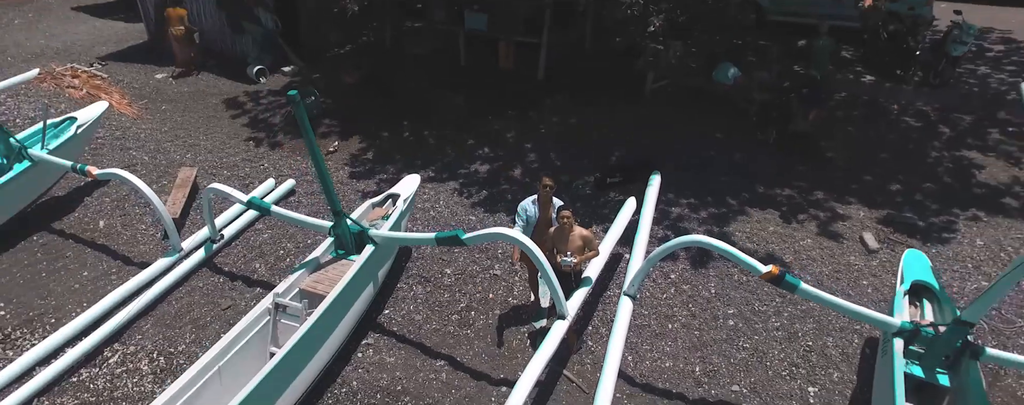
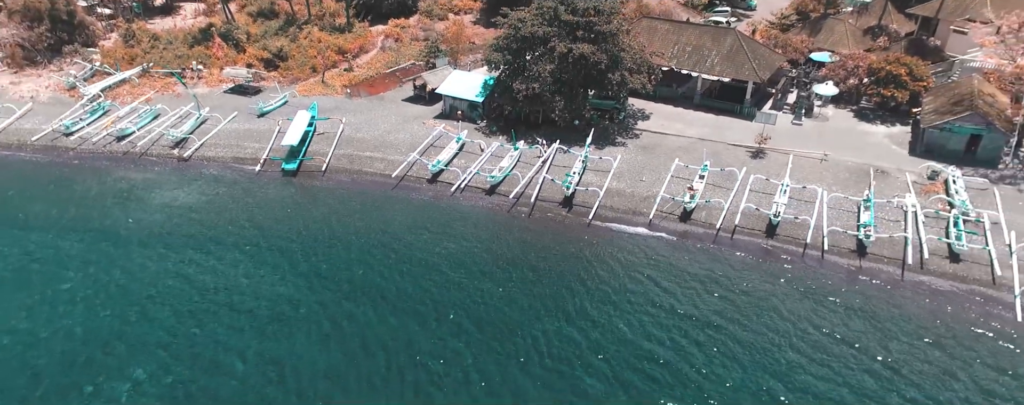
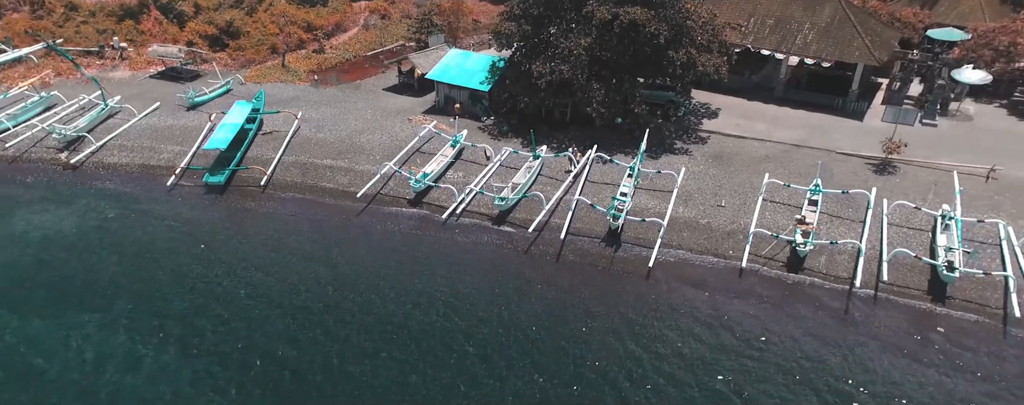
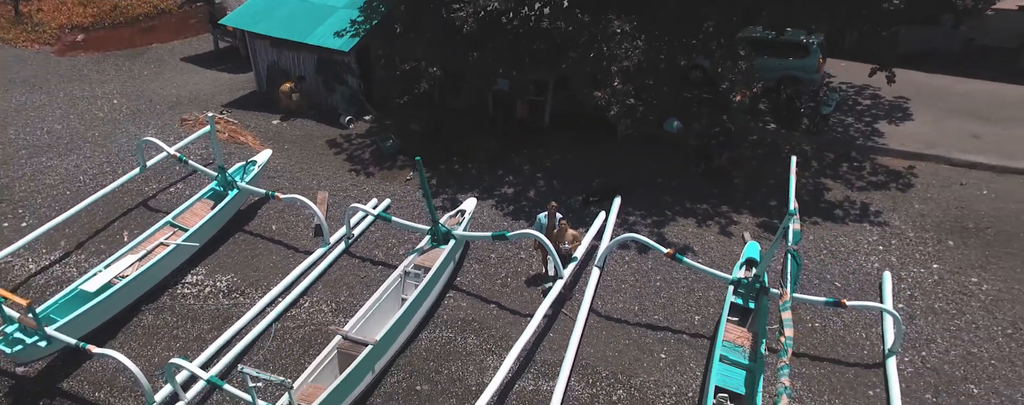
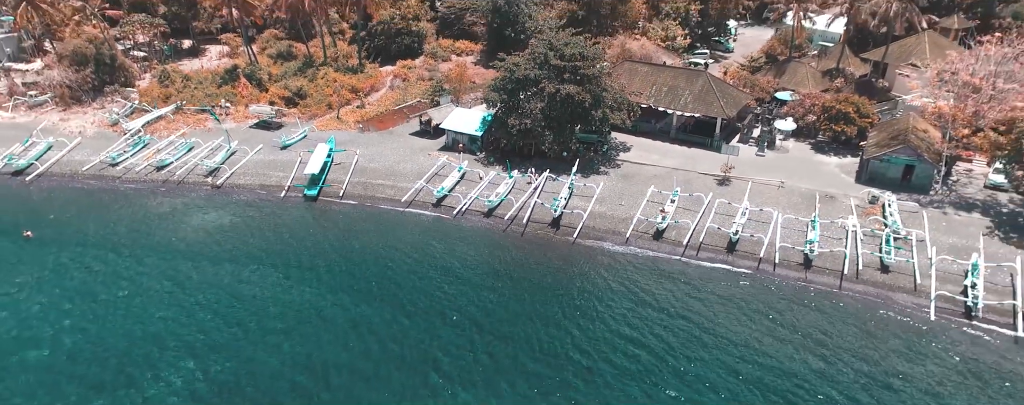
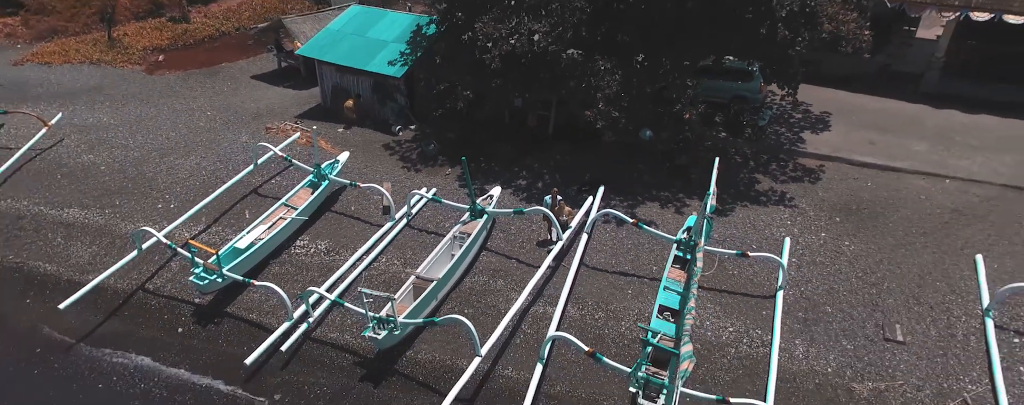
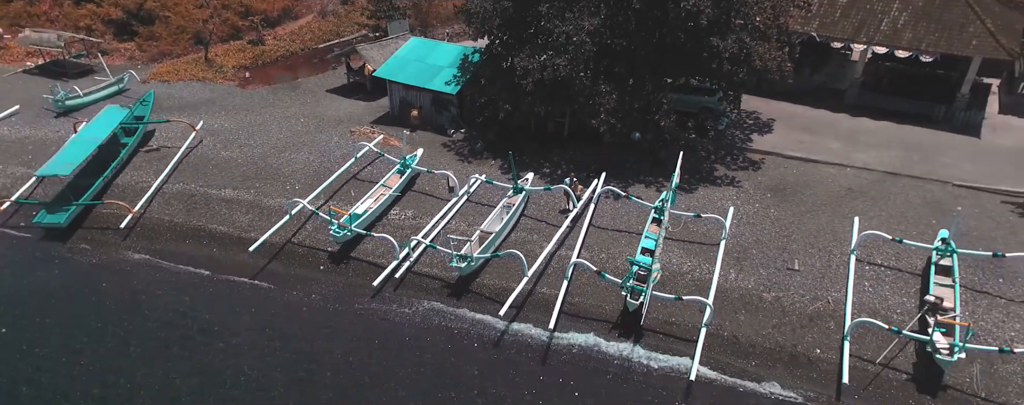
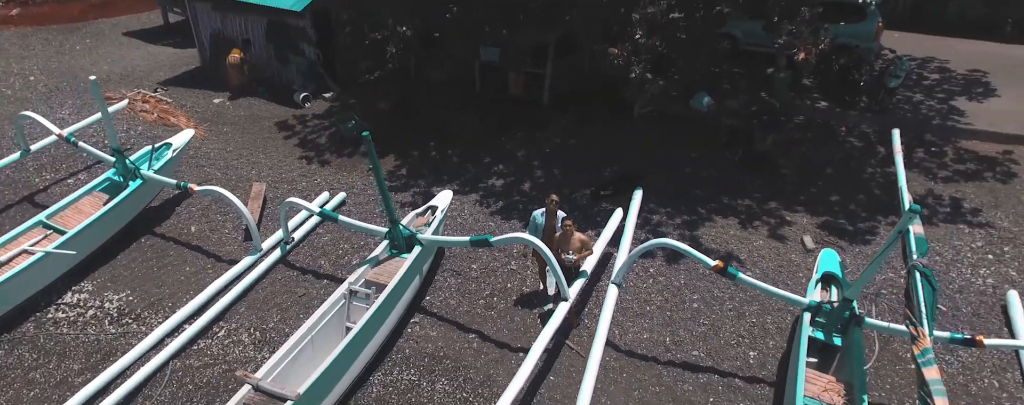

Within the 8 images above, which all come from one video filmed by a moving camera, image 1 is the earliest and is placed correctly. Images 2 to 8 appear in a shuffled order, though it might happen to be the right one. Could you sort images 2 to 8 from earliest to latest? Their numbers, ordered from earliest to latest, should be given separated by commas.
8, 4, 6, 7, 3, 2, 5
